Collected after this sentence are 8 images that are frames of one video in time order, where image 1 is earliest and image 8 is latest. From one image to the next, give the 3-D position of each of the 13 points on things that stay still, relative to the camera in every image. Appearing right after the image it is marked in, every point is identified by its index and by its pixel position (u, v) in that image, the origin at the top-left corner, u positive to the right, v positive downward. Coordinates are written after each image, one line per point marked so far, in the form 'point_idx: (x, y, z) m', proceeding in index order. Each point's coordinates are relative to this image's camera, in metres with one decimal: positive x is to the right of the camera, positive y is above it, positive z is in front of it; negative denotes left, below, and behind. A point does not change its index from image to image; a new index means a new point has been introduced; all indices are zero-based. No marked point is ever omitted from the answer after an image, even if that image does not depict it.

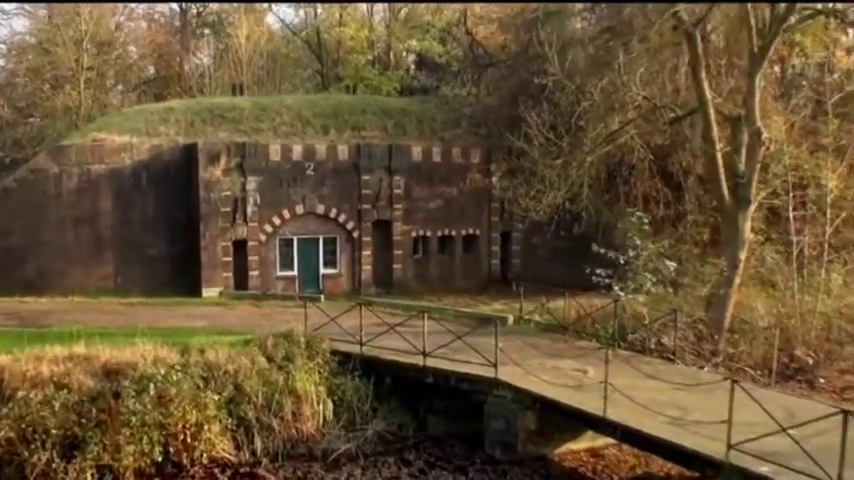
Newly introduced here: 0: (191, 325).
0: (-5.4, -2.0, +18.6) m
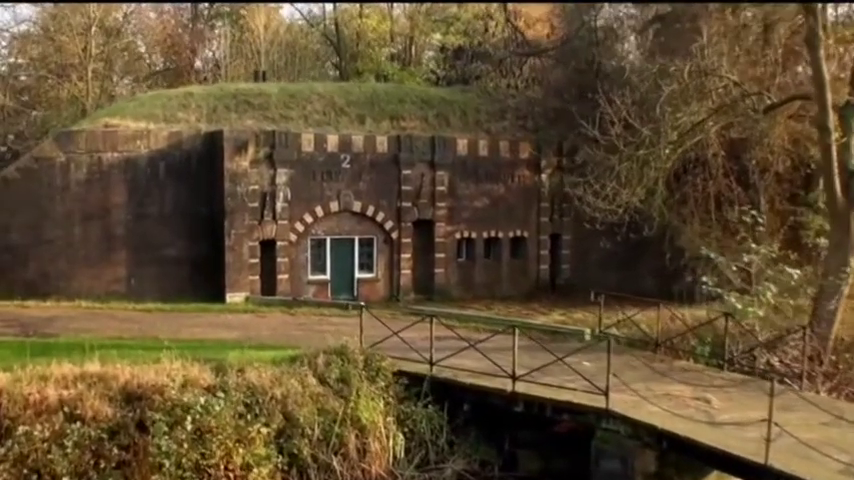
0: (-4.0, -1.9, +16.0) m
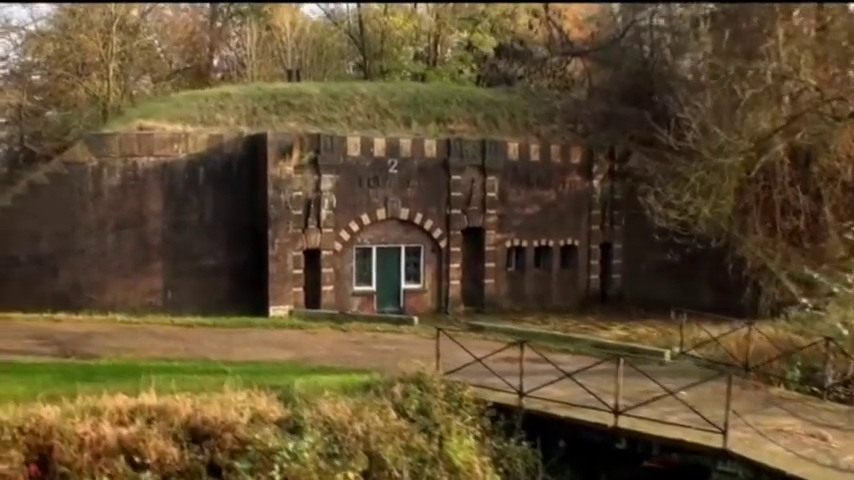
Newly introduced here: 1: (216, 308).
0: (-2.8, -2.2, +14.8) m
1: (-5.1, -1.7, +19.8) m
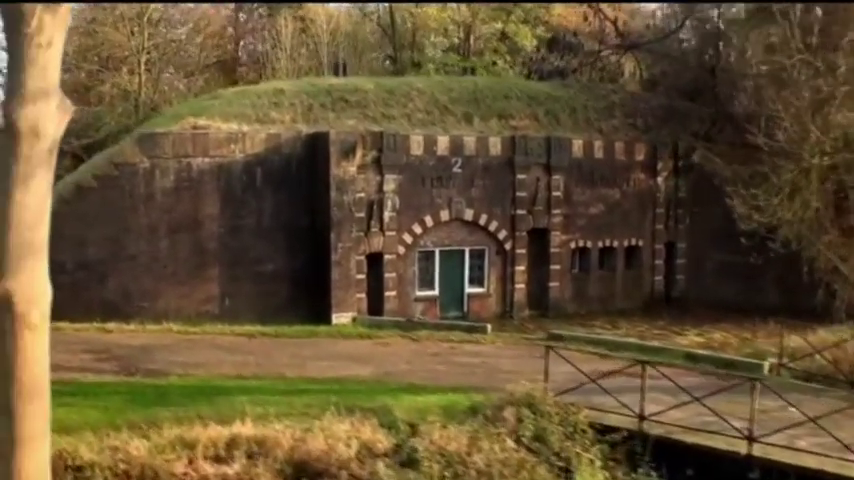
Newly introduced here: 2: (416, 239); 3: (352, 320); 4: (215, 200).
0: (-1.2, -2.3, +13.8) m
1: (-3.5, -1.8, +18.9) m
2: (-0.3, 0.0, +19.7) m
3: (-1.7, -1.8, +18.6) m
4: (-4.8, +0.9, +18.4) m
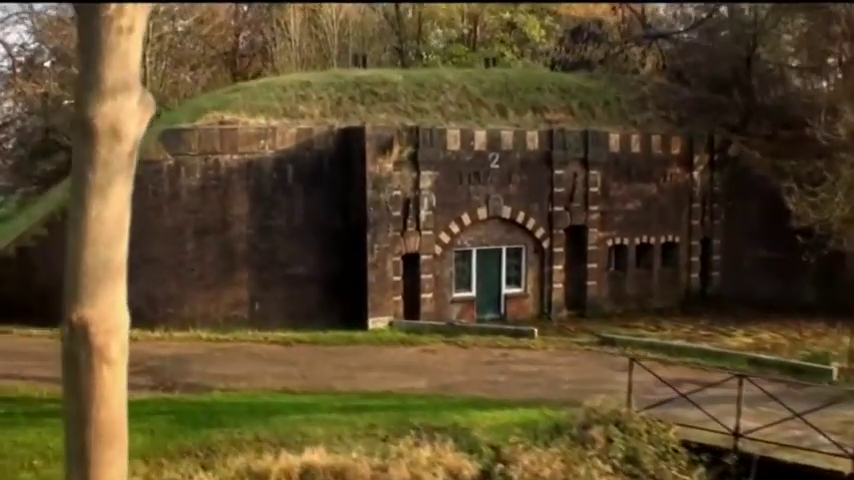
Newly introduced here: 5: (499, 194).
0: (-0.2, -2.4, +12.9) m
1: (-2.6, -1.8, +17.9) m
2: (+0.6, 0.0, +18.8) m
3: (-0.8, -1.8, +17.6) m
4: (-3.9, +0.9, +17.4) m
5: (+1.7, +1.1, +19.3) m
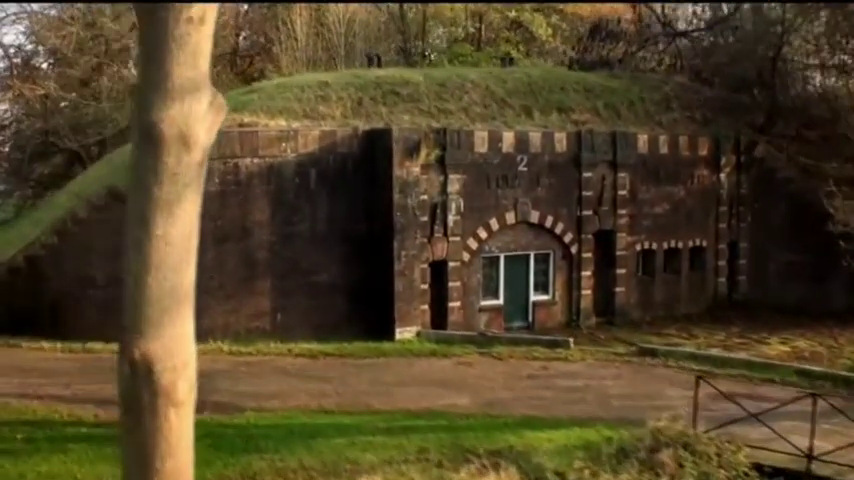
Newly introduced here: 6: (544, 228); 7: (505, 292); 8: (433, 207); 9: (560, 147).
0: (+0.4, -2.5, +12.2) m
1: (-2.0, -1.9, +17.2) m
2: (+1.2, -0.1, +18.1) m
3: (-0.2, -2.0, +16.9) m
4: (-3.3, +0.7, +16.6) m
5: (+2.3, +1.0, +18.6) m
6: (+2.7, +0.3, +18.9) m
7: (+1.8, -1.2, +18.6) m
8: (+0.1, +0.7, +17.4) m
9: (+3.1, +2.1, +19.0) m
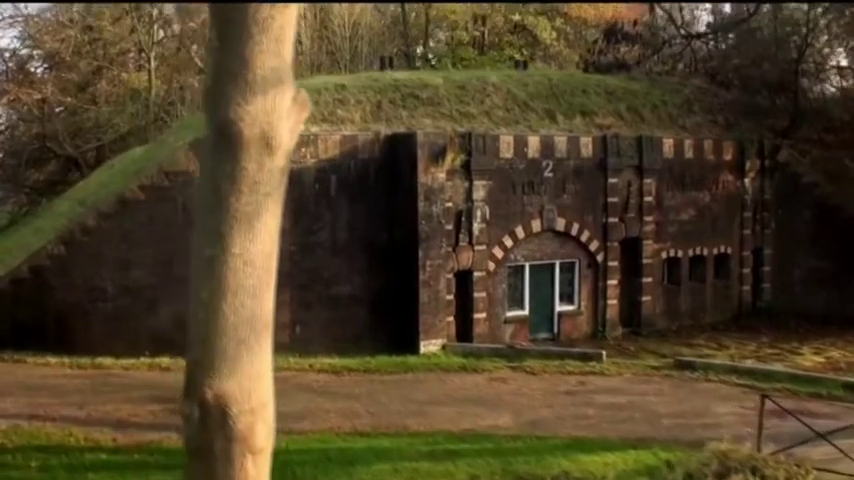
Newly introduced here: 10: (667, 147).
0: (+1.0, -2.6, +11.5) m
1: (-1.5, -2.1, +16.4) m
2: (+1.7, -0.3, +17.4) m
3: (+0.3, -2.2, +16.2) m
4: (-2.8, +0.5, +15.9) m
5: (+2.7, +0.8, +17.9) m
6: (+3.2, +0.1, +18.3) m
7: (+2.3, -1.4, +18.0) m
8: (+0.6, +0.5, +16.7) m
9: (+3.5, +2.0, +18.3) m
10: (+5.8, +2.2, +19.7) m
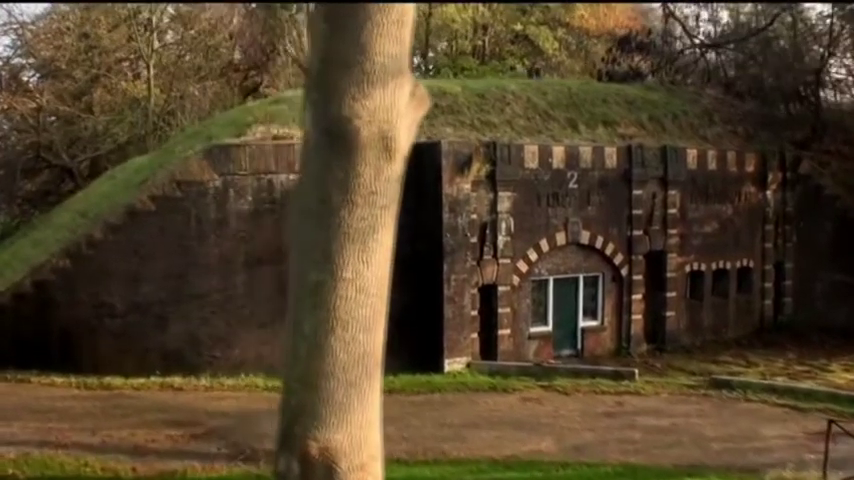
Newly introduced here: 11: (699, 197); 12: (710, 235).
0: (+1.5, -2.8, +10.8) m
1: (-1.1, -2.4, +15.7) m
2: (+2.1, -0.6, +16.8) m
3: (+0.8, -2.4, +15.5) m
4: (-2.3, +0.3, +15.2) m
5: (+3.2, +0.5, +17.3) m
6: (+3.6, -0.2, +17.7) m
7: (+2.7, -1.6, +17.3) m
8: (+1.1, +0.3, +16.1) m
9: (+4.0, +1.7, +17.8) m
10: (+6.2, +1.9, +19.2) m
11: (+6.4, +1.0, +19.4) m
12: (+6.8, +0.1, +19.8) m
